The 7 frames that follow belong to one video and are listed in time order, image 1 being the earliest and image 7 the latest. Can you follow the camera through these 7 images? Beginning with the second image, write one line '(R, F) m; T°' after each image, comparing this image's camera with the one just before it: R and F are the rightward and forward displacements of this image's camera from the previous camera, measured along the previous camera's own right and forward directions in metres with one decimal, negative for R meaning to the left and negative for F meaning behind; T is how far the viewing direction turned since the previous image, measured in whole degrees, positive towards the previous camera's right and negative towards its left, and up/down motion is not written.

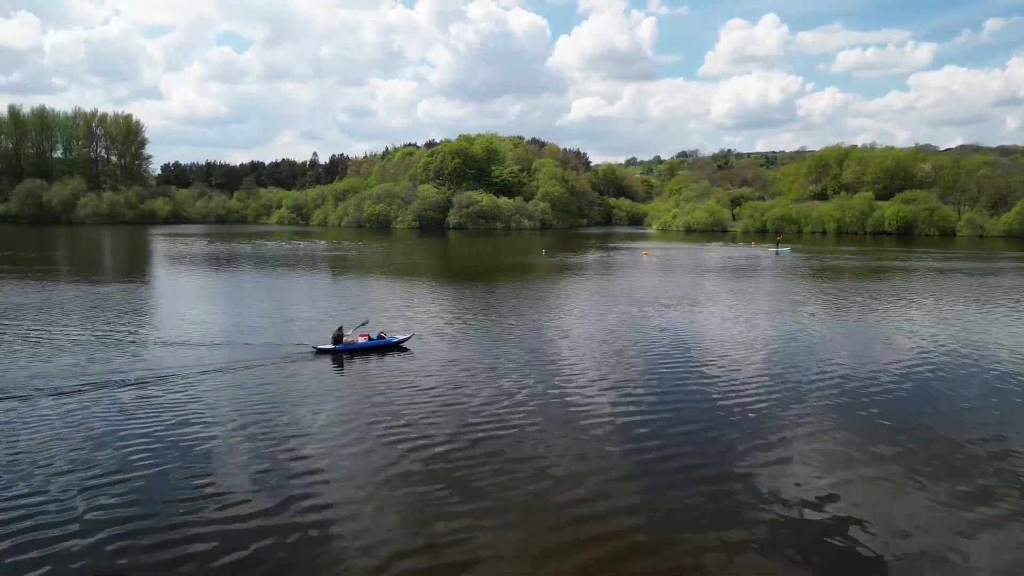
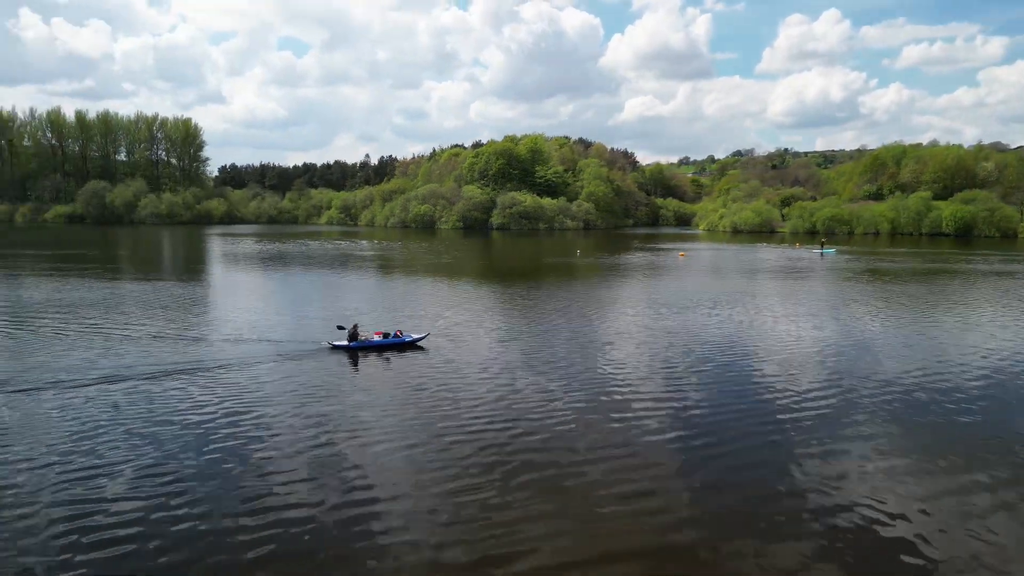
(+0.3, -0.1) m; -4°
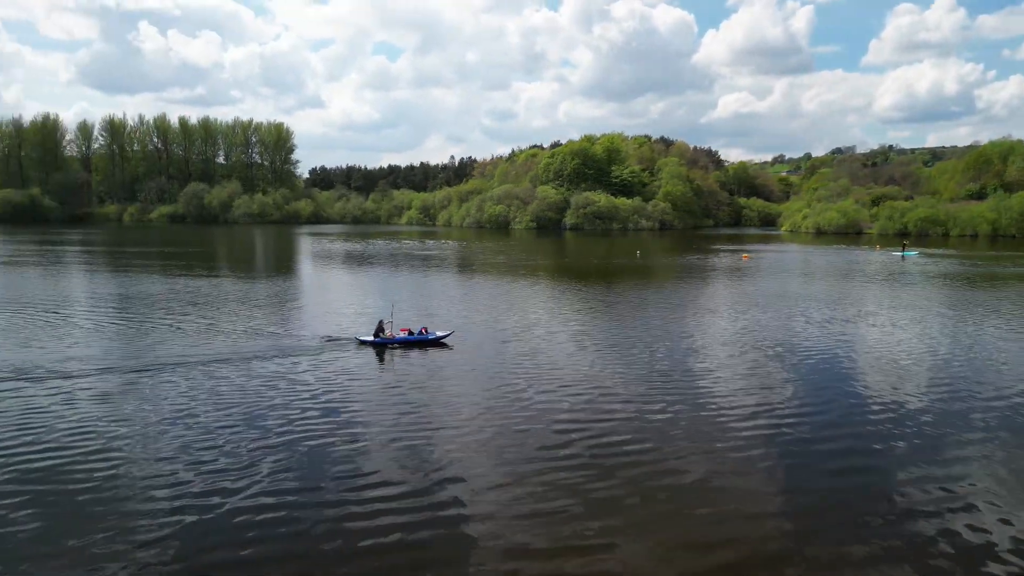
(+0.7, 0.0) m; -7°
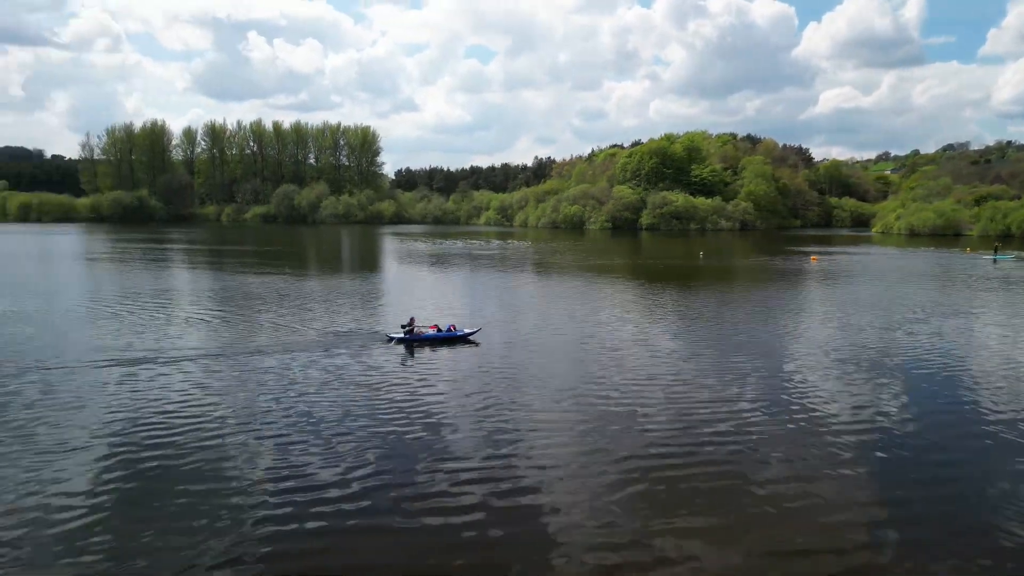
(+0.6, +0.1) m; -7°
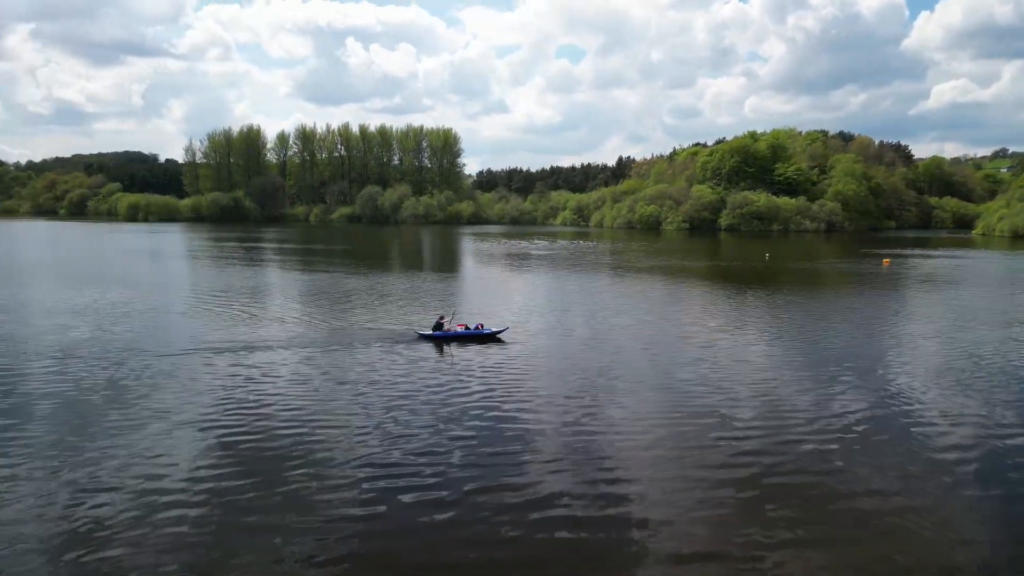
(+0.6, +0.2) m; -7°
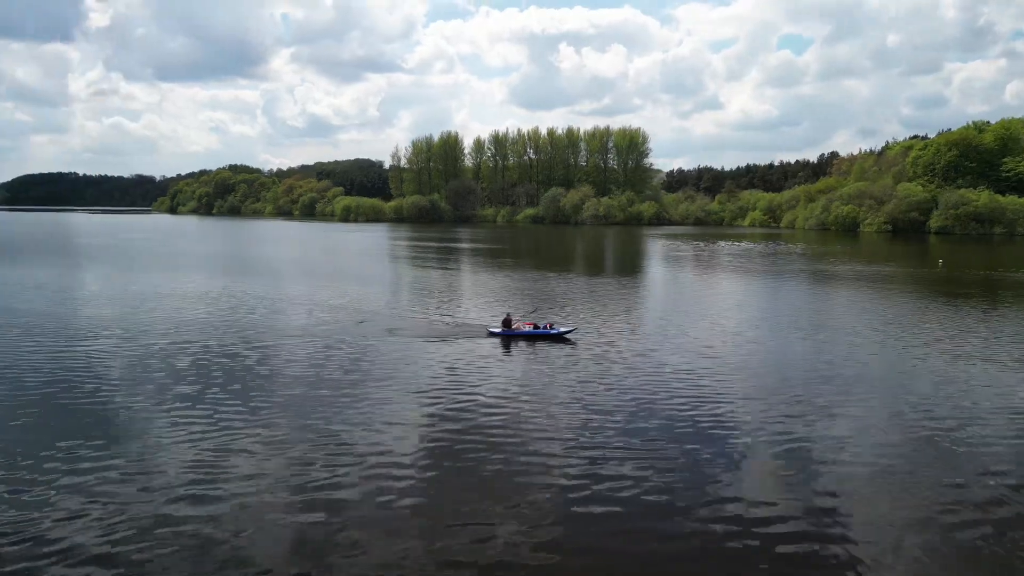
(+1.3, +0.5) m; -15°
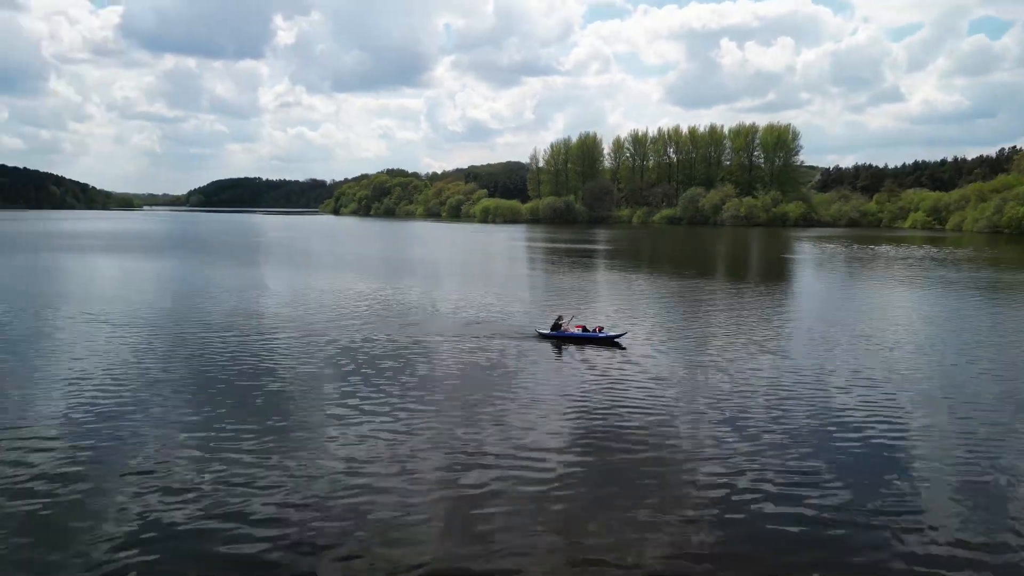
(+0.9, +0.2) m; -11°
